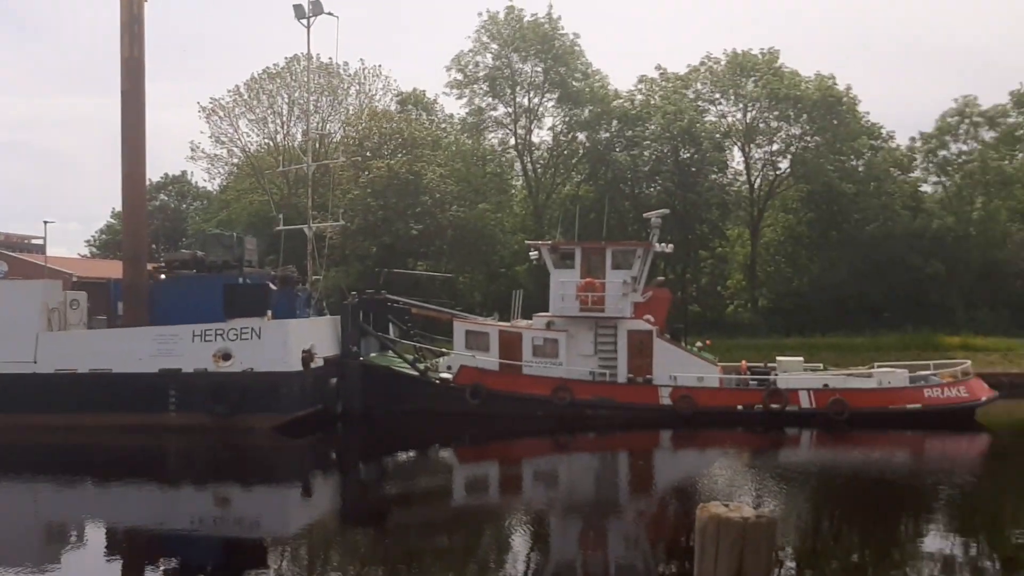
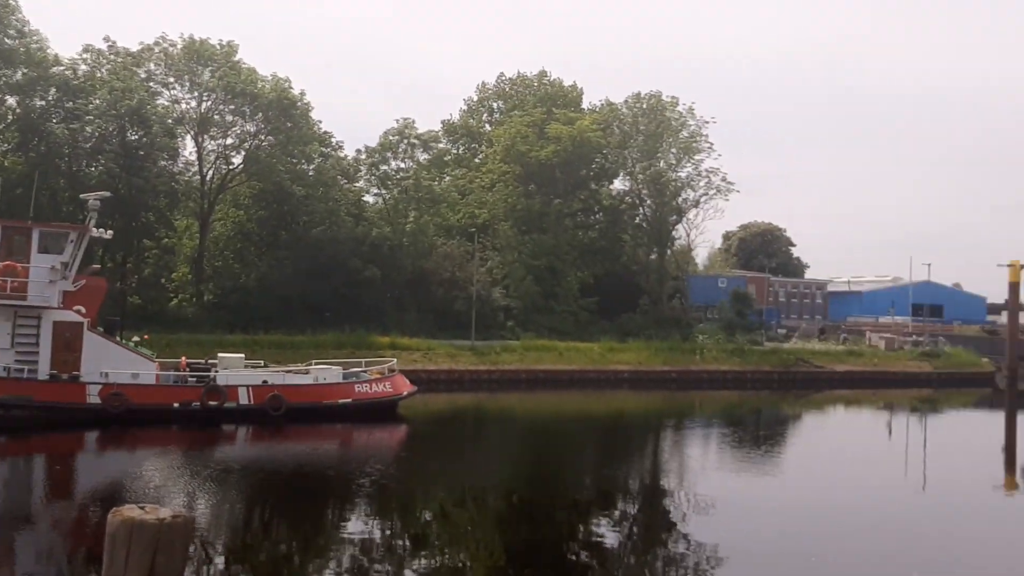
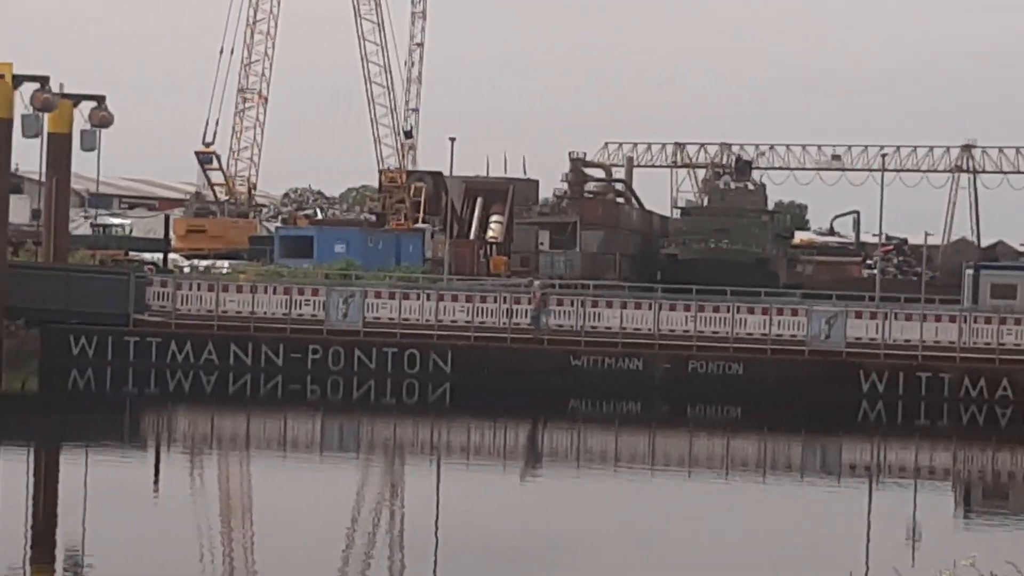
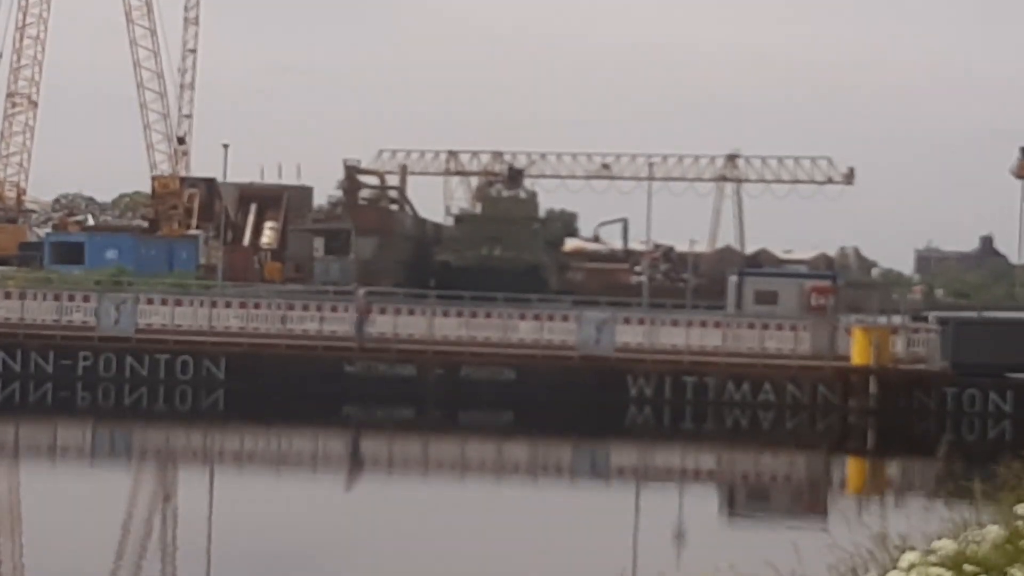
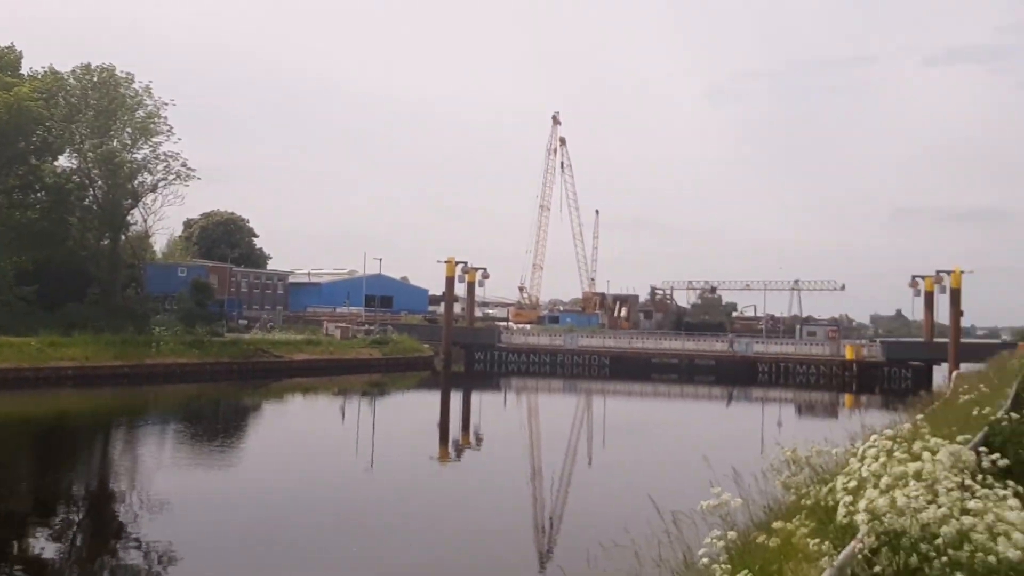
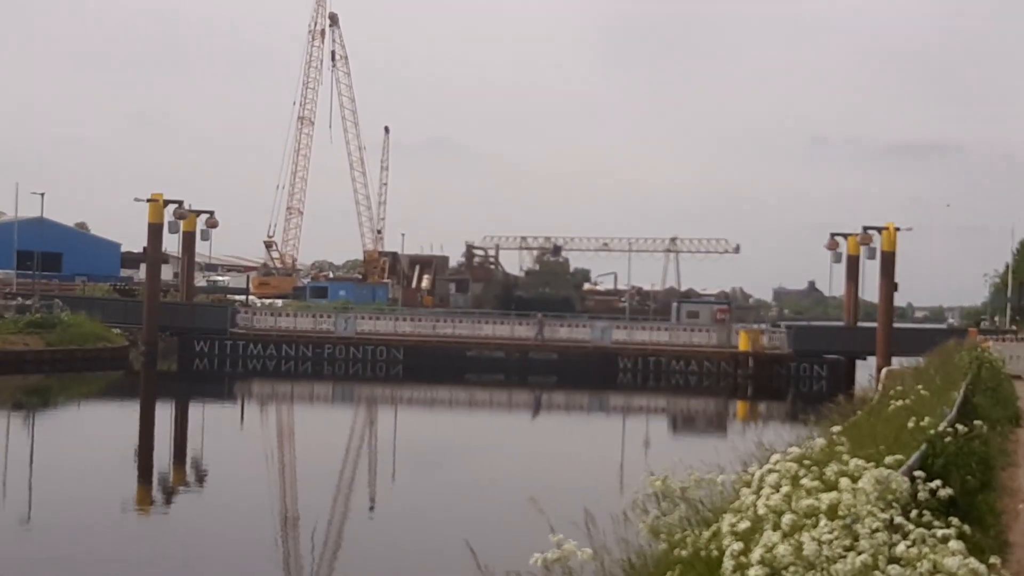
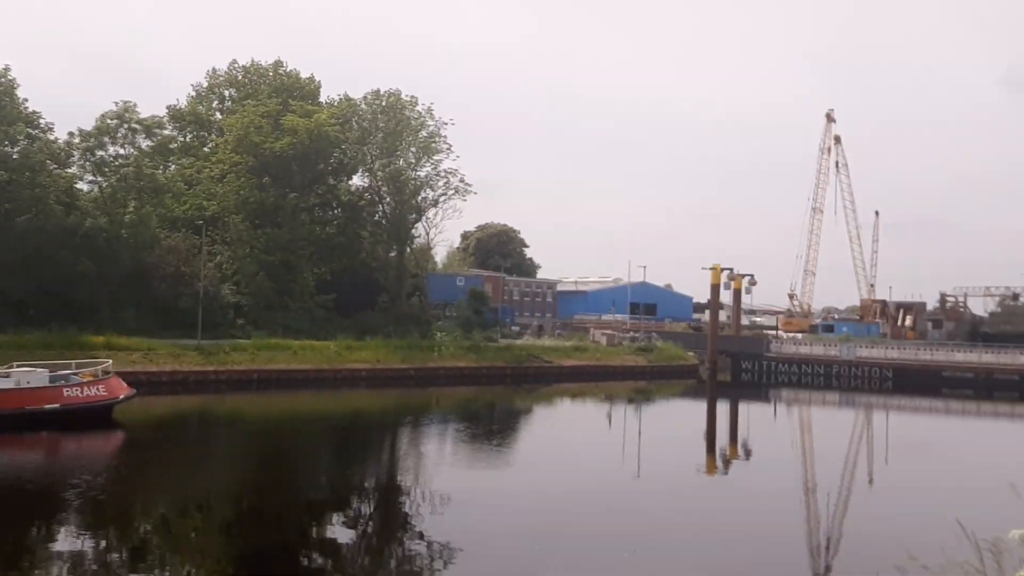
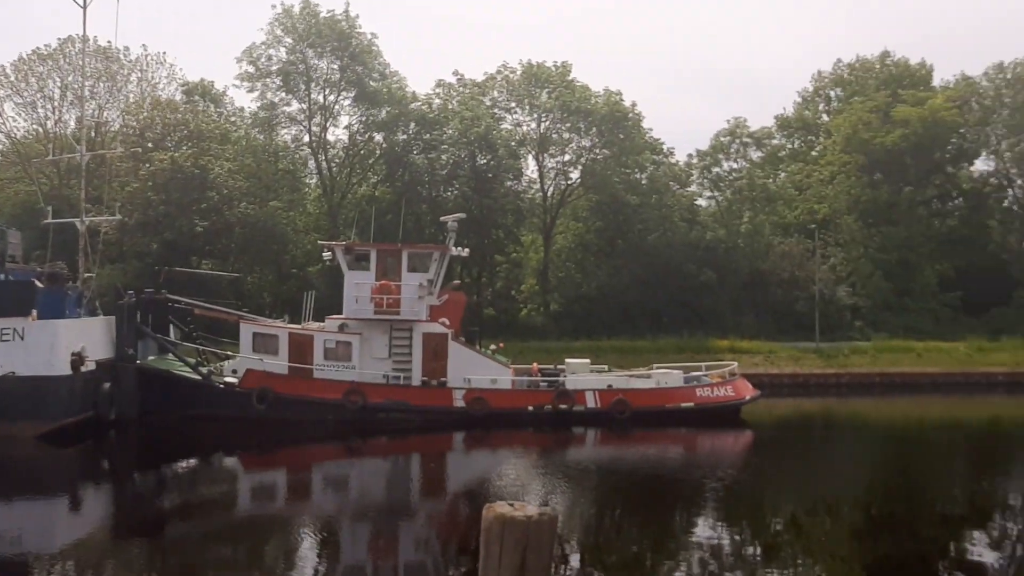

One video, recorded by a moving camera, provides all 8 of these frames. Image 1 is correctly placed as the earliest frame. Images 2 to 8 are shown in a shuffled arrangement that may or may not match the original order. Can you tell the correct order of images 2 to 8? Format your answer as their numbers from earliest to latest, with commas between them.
8, 2, 7, 5, 6, 4, 3
